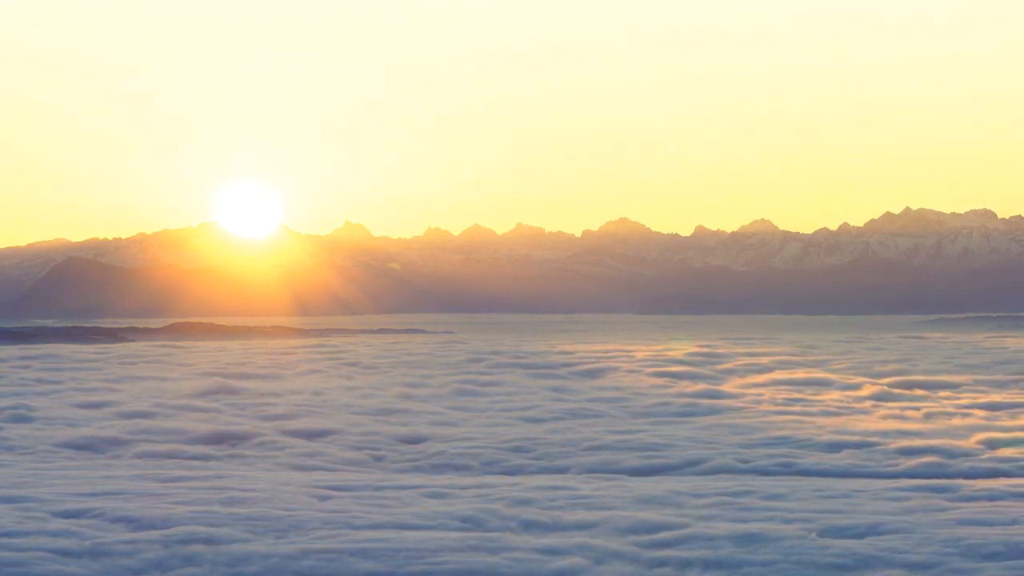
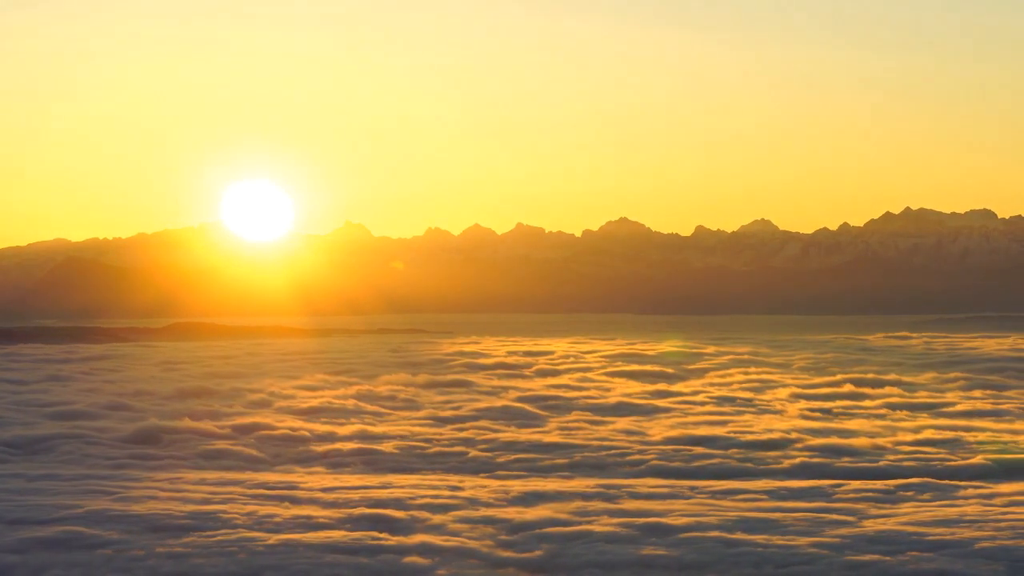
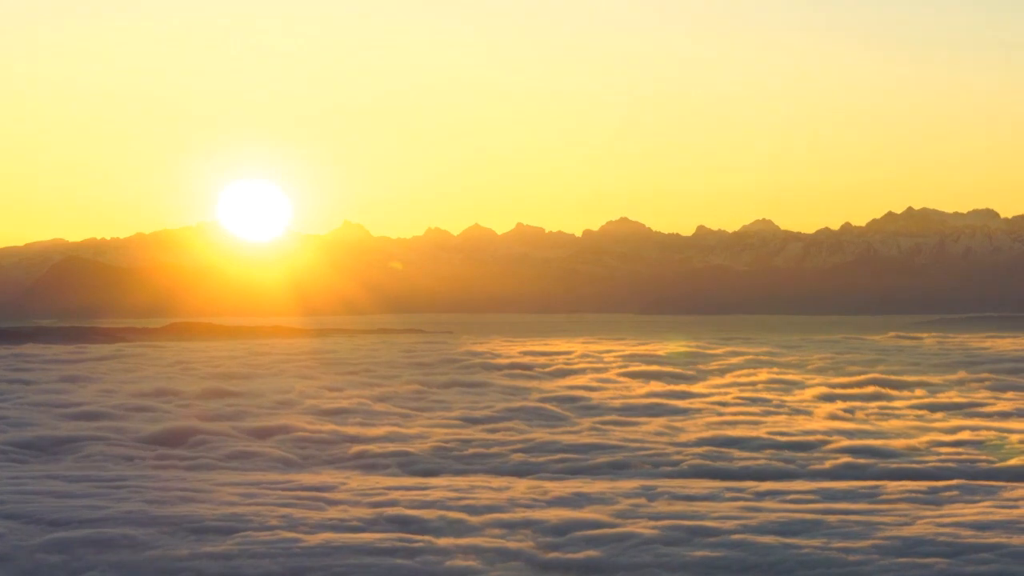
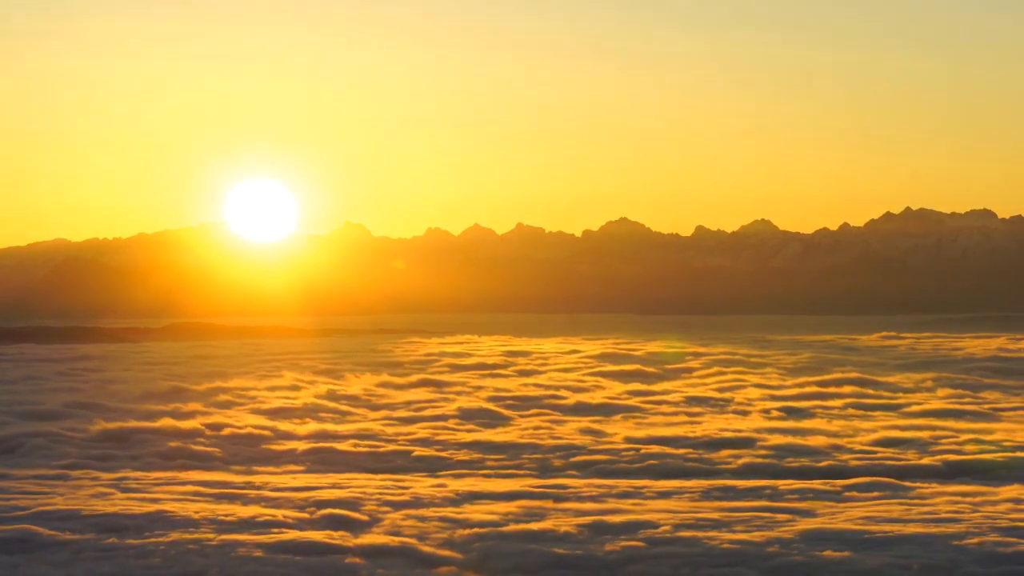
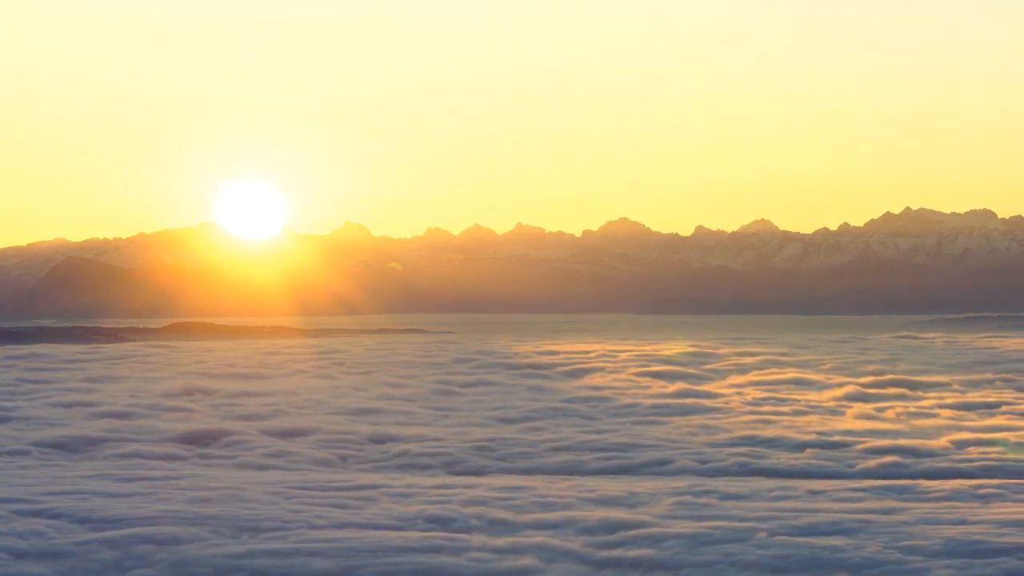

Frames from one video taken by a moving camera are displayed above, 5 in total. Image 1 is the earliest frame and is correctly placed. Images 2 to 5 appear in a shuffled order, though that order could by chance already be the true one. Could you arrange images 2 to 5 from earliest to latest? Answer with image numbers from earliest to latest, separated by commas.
5, 3, 2, 4
